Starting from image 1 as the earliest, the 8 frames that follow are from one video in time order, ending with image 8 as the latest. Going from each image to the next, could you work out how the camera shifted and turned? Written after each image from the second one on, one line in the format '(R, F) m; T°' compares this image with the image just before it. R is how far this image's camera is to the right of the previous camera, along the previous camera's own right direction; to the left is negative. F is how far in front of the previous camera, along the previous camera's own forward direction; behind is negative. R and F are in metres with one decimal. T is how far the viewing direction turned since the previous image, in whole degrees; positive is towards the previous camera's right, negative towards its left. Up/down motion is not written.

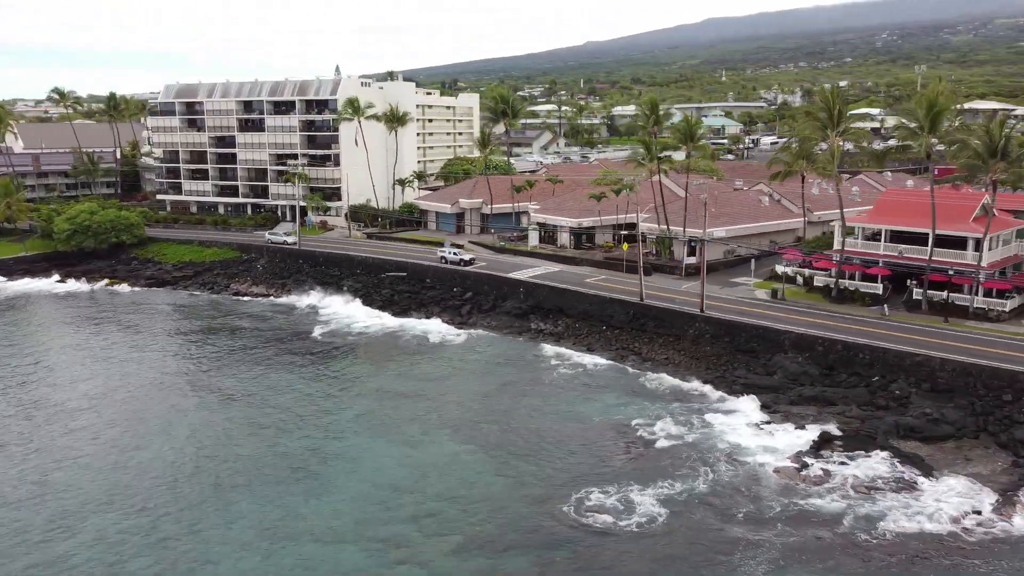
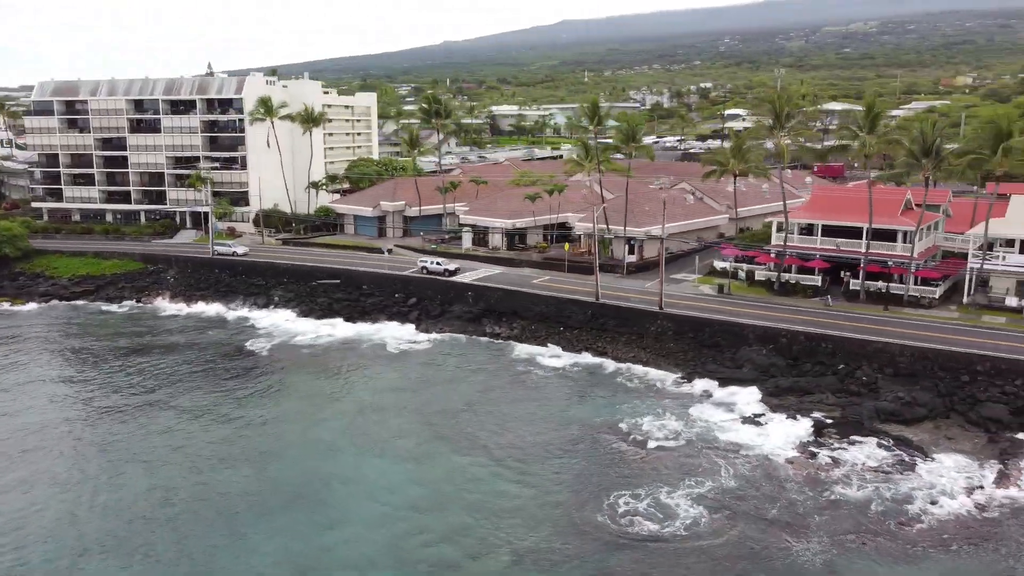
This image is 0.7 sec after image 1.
(-6.2, +1.4) m; +9°
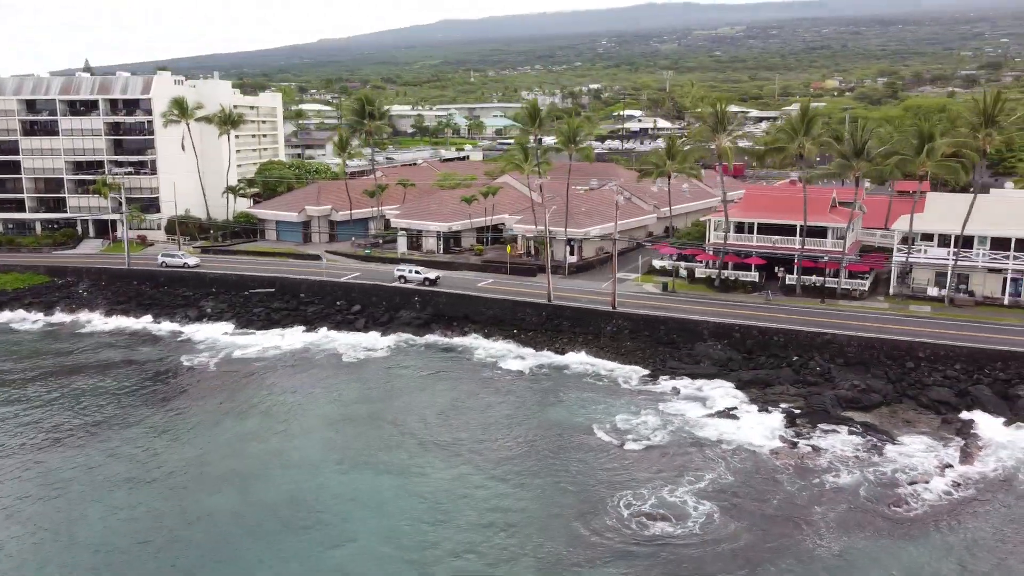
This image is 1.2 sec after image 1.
(-4.5, +0.6) m; +8°
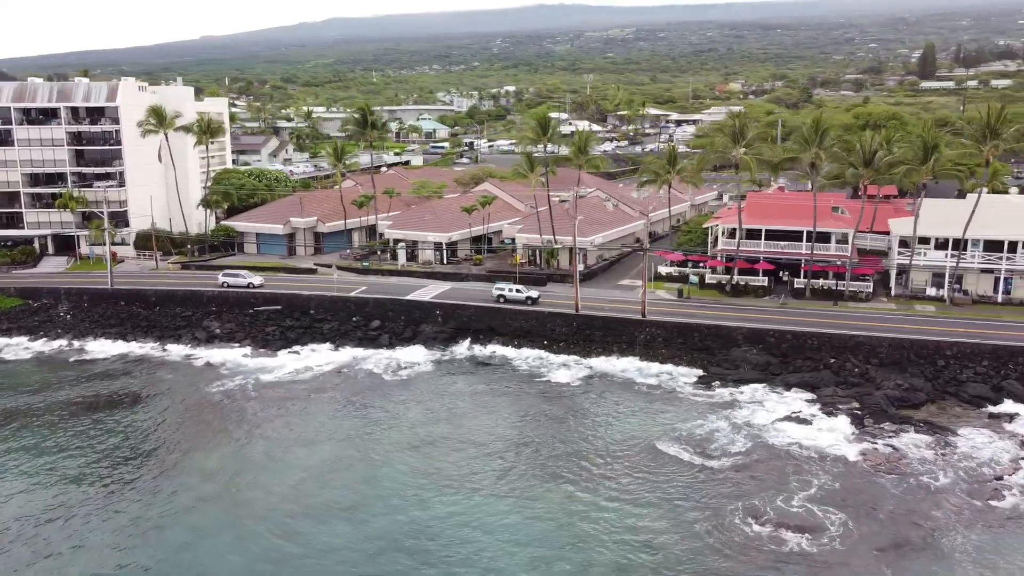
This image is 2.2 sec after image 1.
(-9.0, +0.5) m; +7°
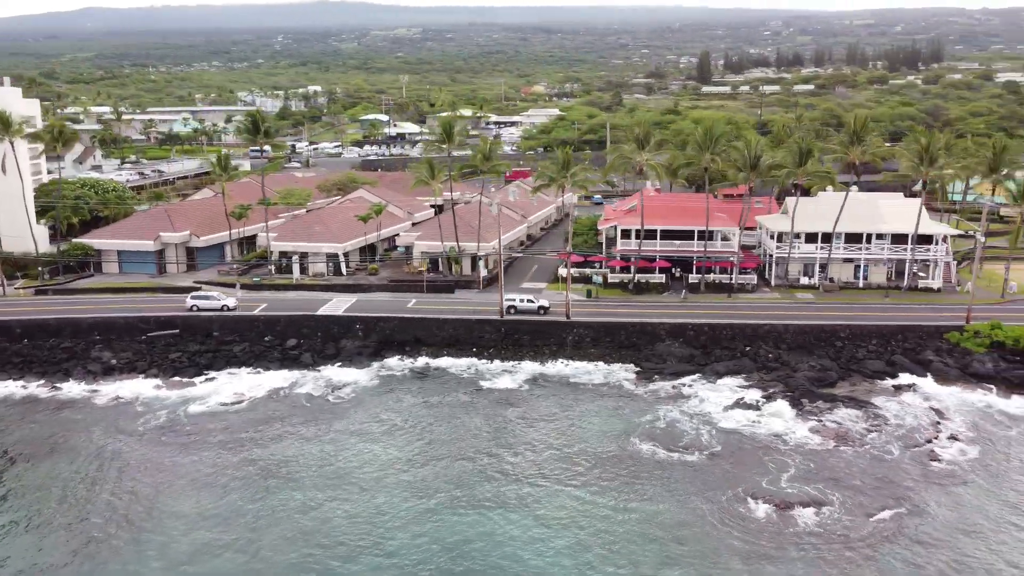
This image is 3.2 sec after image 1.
(-8.8, +1.0) m; +14°
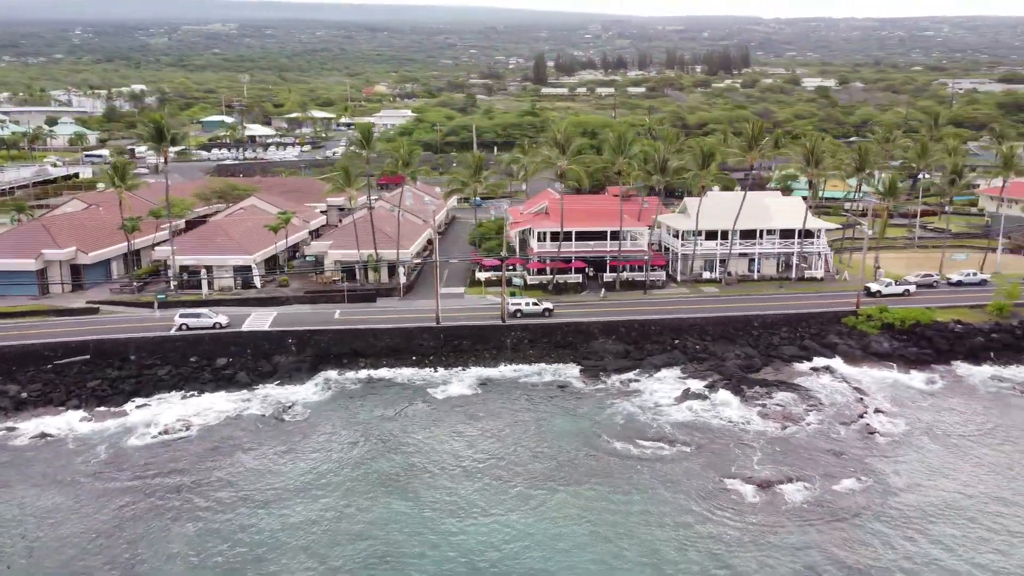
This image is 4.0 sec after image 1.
(-7.1, +0.2) m; +12°
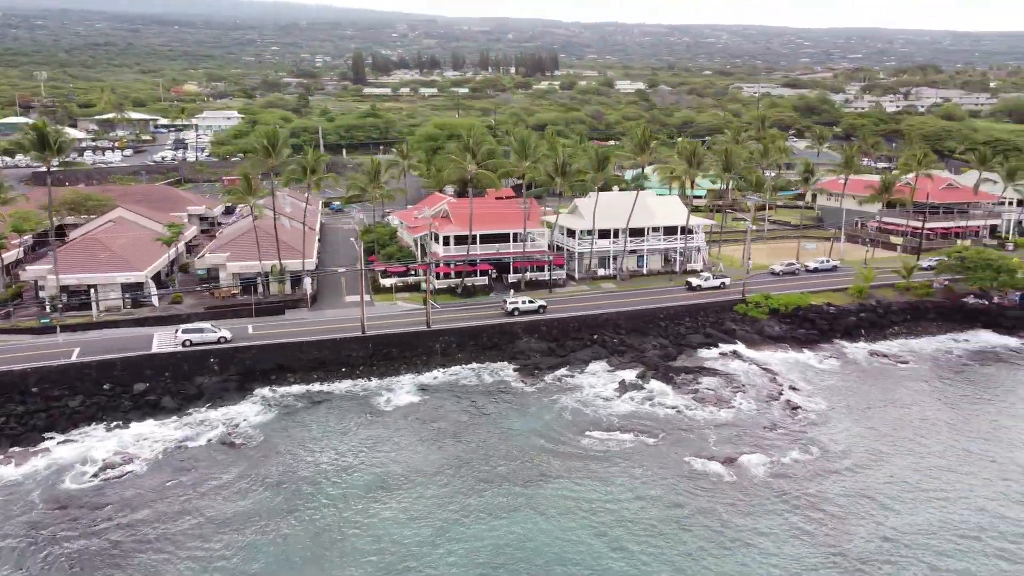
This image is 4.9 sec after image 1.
(-7.8, 0.0) m; +13°
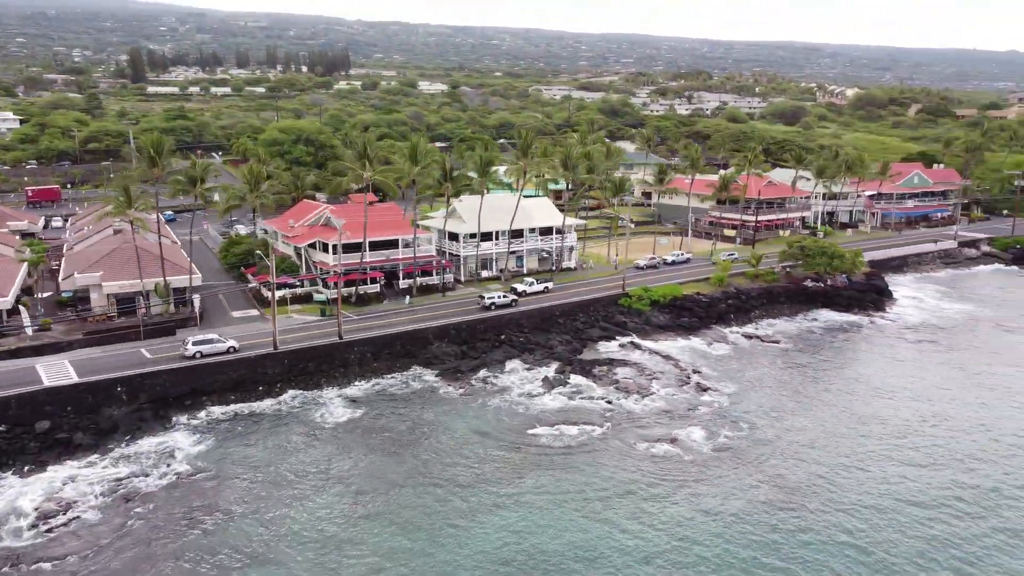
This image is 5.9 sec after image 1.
(-8.6, -0.1) m; +14°
